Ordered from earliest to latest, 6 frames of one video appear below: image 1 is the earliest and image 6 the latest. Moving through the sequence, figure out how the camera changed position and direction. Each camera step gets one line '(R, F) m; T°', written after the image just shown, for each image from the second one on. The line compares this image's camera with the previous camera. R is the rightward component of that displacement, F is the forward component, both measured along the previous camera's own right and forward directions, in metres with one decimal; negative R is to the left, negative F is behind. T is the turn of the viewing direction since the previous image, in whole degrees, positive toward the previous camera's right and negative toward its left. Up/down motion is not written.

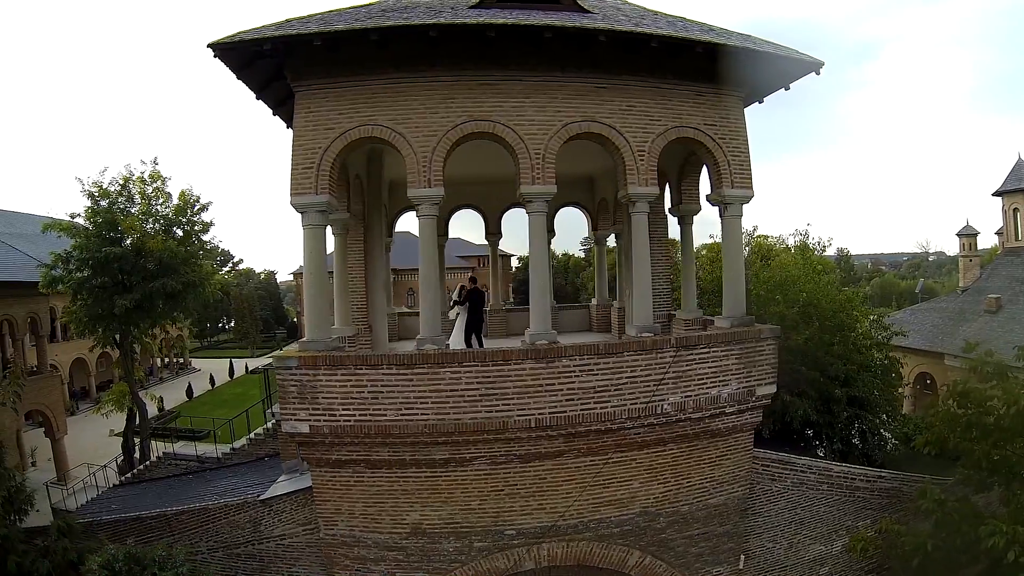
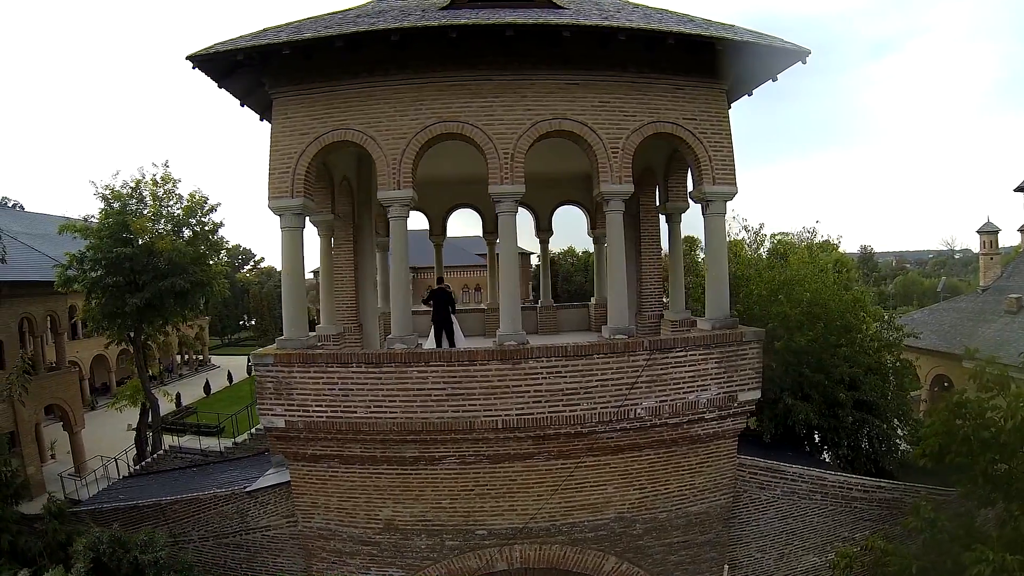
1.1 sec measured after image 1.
(+1.1, +0.1) m; -5°
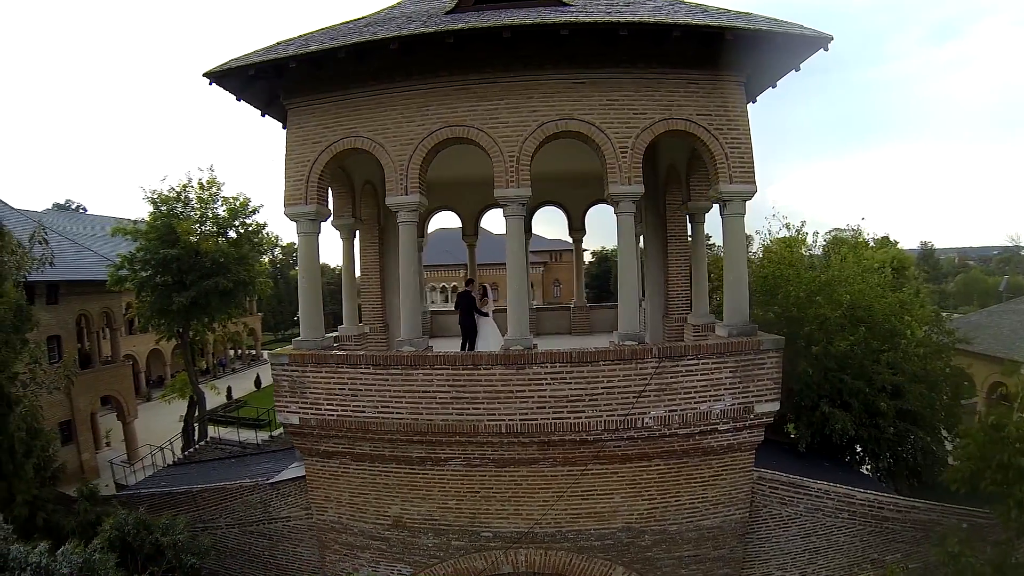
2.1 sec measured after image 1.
(+0.8, +0.1) m; -6°
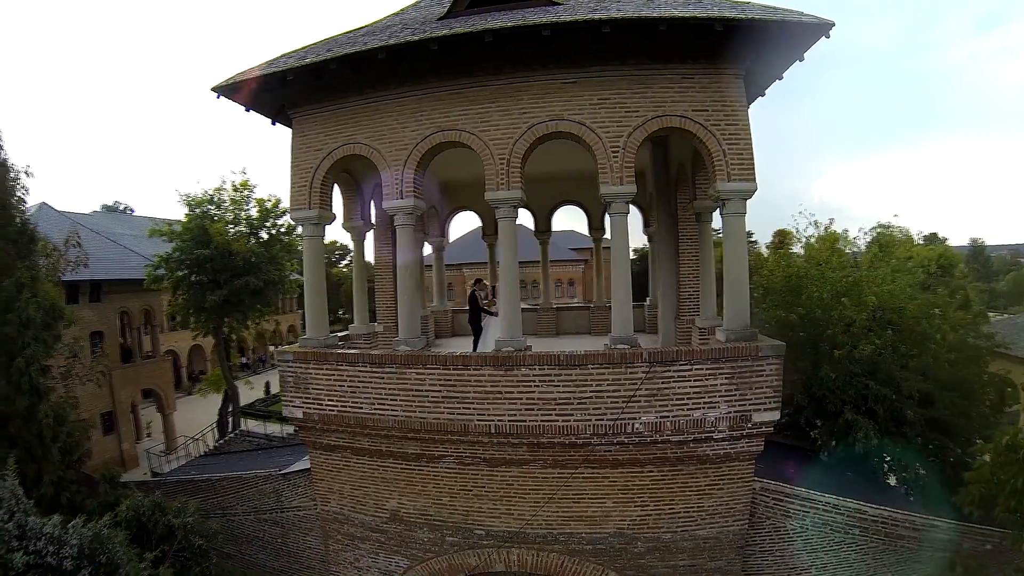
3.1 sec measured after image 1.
(+0.9, 0.0) m; -6°
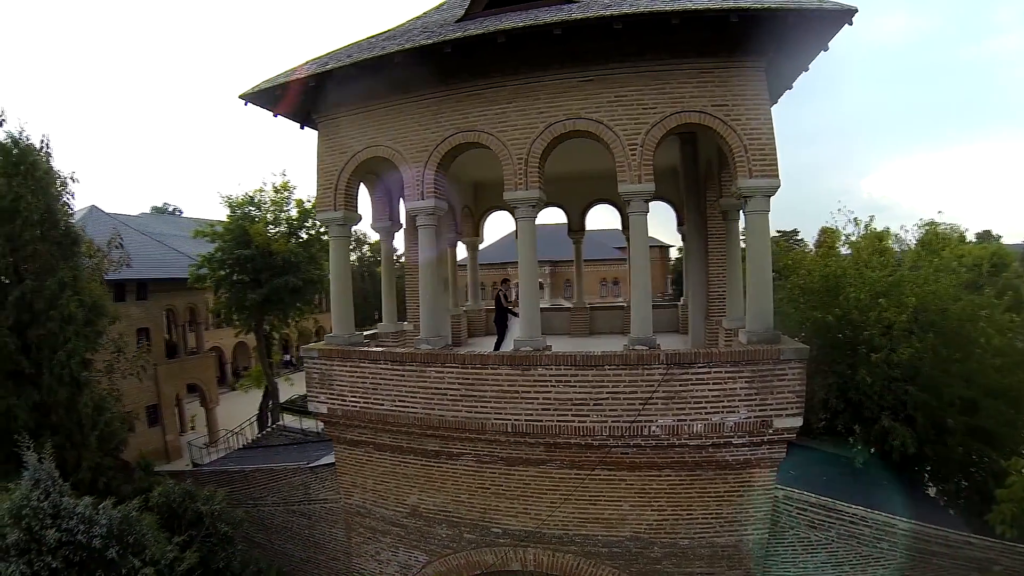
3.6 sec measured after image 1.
(+0.4, 0.0) m; -5°
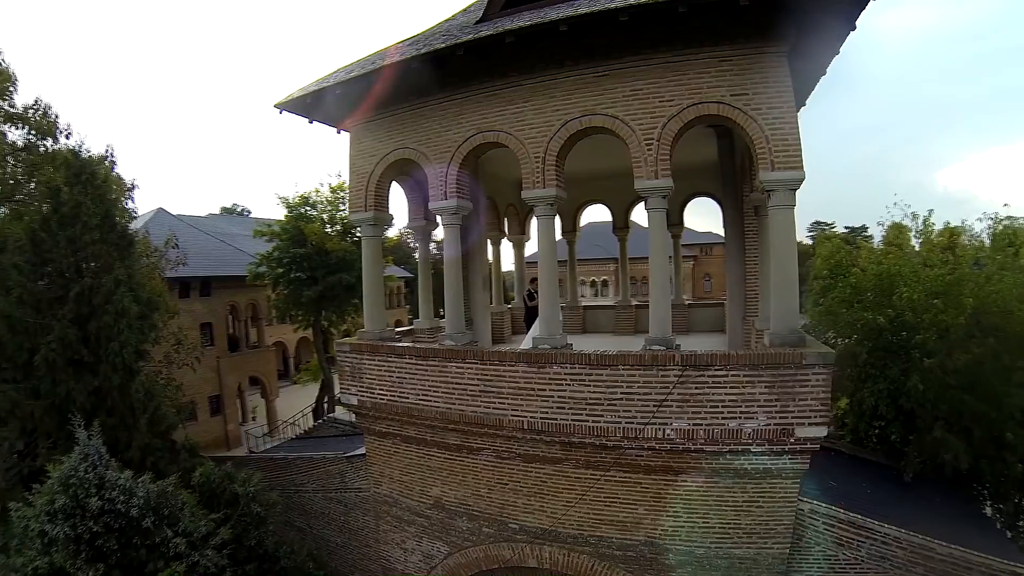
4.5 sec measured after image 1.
(+0.8, 0.0) m; -7°
